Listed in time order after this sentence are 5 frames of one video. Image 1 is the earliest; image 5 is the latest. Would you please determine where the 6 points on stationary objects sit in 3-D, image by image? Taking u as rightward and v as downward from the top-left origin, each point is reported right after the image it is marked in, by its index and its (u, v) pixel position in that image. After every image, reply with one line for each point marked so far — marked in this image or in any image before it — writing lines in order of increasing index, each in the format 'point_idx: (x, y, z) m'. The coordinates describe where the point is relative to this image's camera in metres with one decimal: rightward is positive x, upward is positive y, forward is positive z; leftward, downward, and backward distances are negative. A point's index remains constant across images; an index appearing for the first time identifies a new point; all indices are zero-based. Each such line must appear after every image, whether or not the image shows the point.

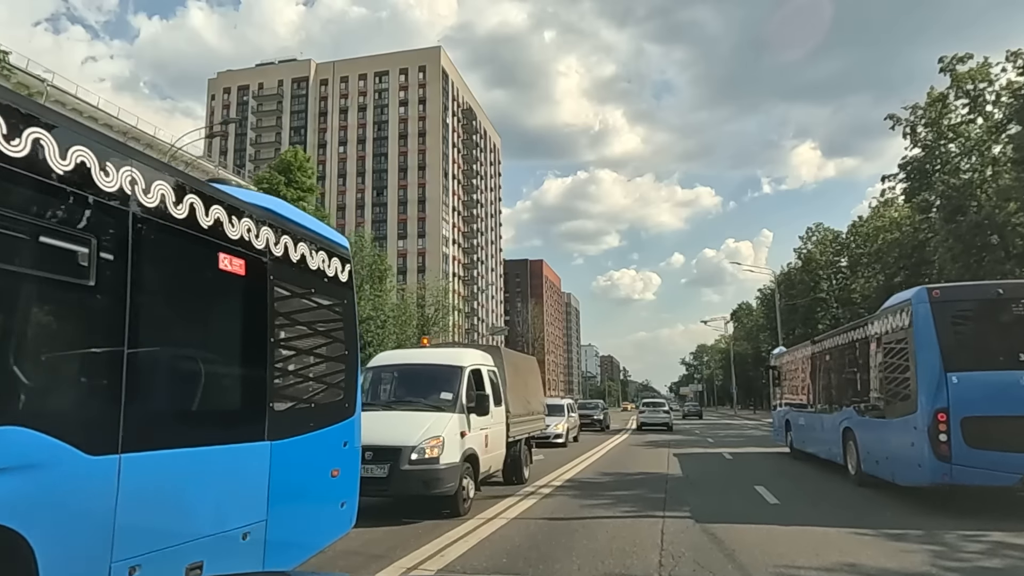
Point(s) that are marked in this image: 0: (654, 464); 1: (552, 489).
0: (+2.8, -3.5, +14.5) m
1: (+0.4, -2.4, +8.6) m
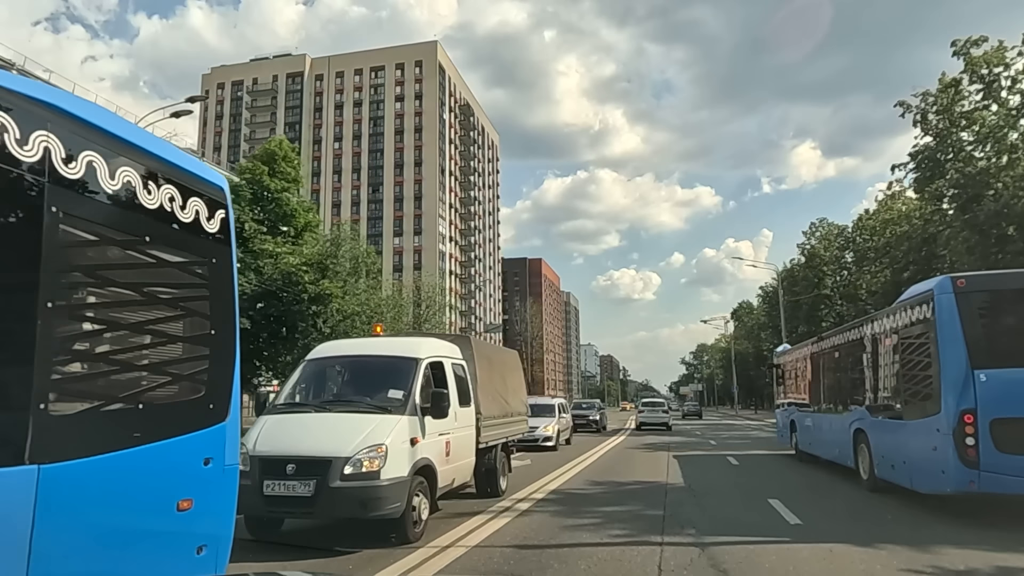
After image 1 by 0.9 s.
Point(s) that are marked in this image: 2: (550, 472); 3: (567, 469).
0: (+2.6, -3.3, +13.3) m
1: (+0.2, -2.2, +7.4) m
2: (+0.6, -3.0, +11.7) m
3: (+0.9, -3.0, +12.1) m
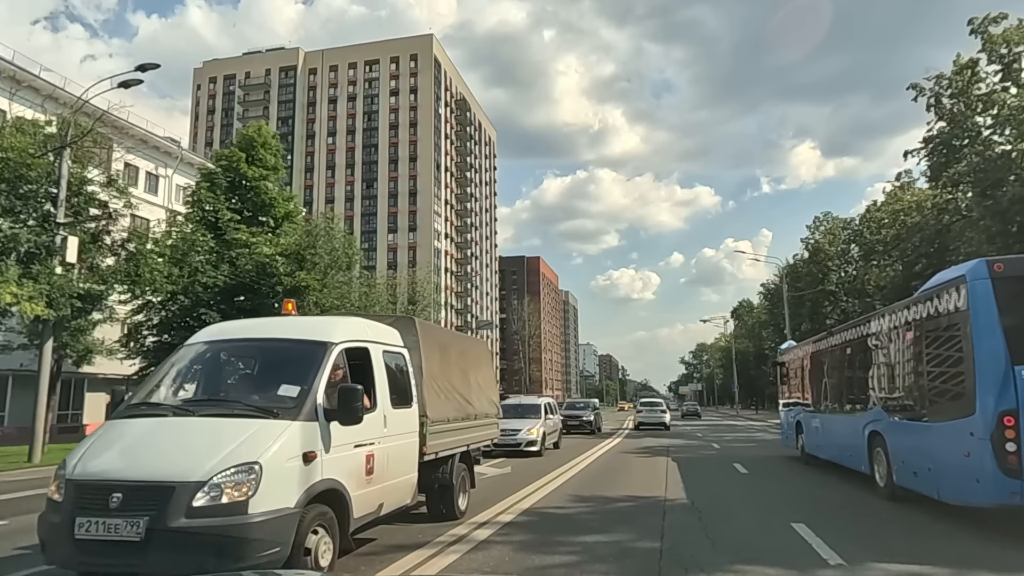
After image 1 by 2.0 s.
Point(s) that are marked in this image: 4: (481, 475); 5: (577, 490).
0: (+2.2, -3.1, +11.8) m
1: (-0.2, -2.0, +5.9) m
2: (+0.2, -2.8, +10.2) m
3: (+0.5, -2.8, +10.6) m
4: (-0.5, -2.8, +10.9) m
5: (+0.8, -2.6, +9.4) m
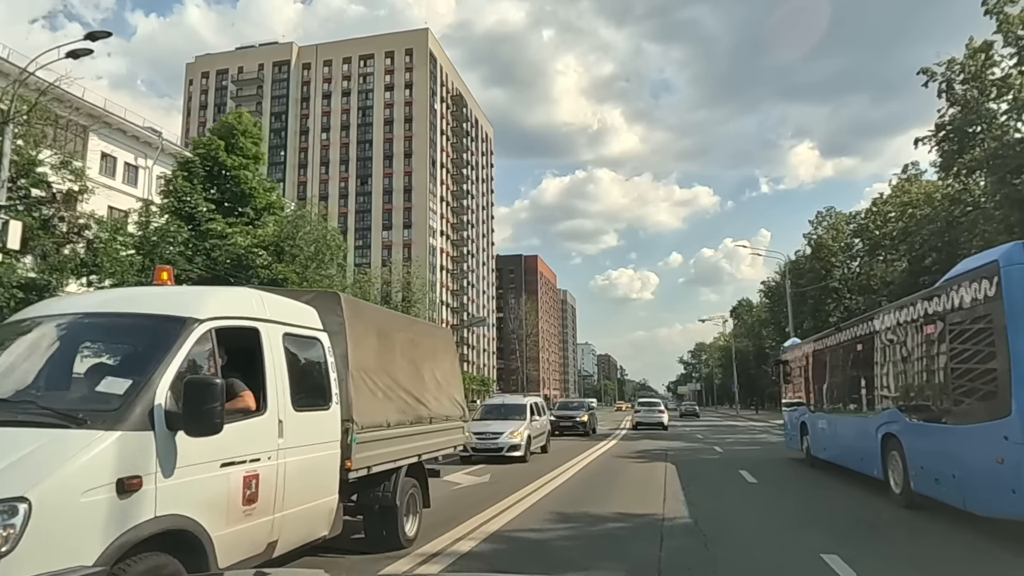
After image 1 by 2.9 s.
0: (+1.9, -2.9, +10.6) m
1: (-0.4, -1.8, +4.6) m
2: (0.0, -2.6, +9.0) m
3: (+0.3, -2.6, +9.4) m
4: (-0.8, -2.6, +9.7) m
5: (+0.5, -2.5, +8.2) m
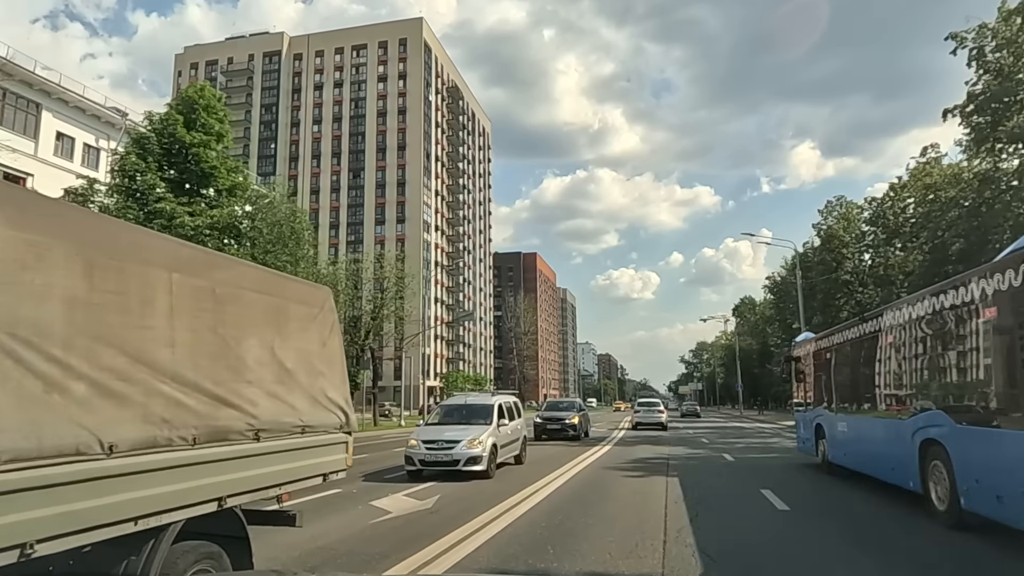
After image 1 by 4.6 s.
0: (+1.5, -2.5, +8.2) m
1: (-0.9, -1.4, +2.3) m
2: (-0.5, -2.2, +6.6) m
3: (-0.2, -2.2, +7.1) m
4: (-1.2, -2.2, +7.3) m
5: (+0.1, -2.1, +5.8) m
